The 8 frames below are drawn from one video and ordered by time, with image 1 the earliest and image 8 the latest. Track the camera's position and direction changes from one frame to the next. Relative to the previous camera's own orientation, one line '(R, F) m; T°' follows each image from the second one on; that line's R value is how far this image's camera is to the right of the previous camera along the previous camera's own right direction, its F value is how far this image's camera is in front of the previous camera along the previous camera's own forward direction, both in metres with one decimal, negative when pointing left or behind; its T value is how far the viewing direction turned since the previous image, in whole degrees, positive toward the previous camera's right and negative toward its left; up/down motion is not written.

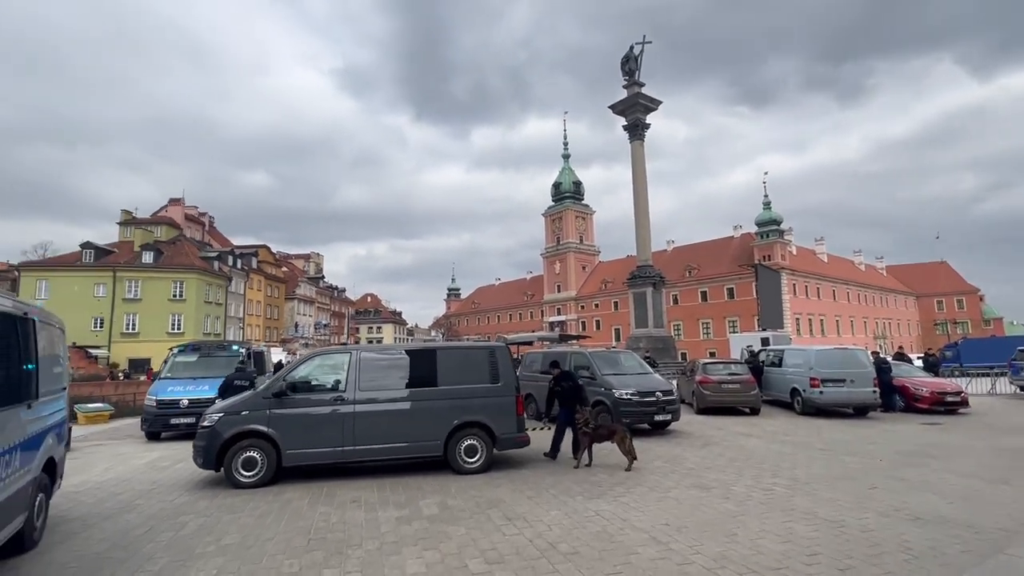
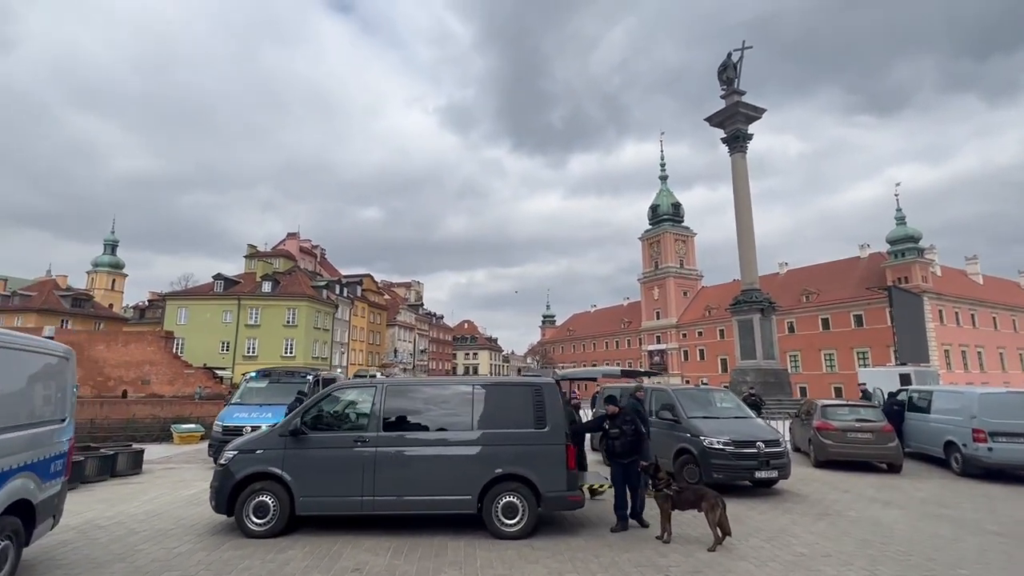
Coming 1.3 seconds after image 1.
(+0.7, +1.5) m; -11°
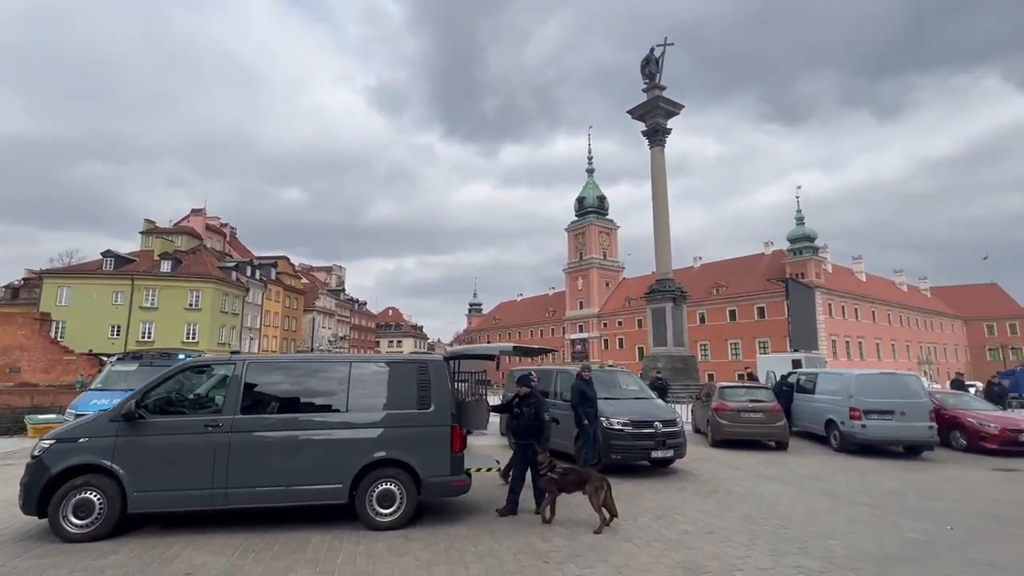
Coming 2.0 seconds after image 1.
(+0.6, +0.5) m; +8°
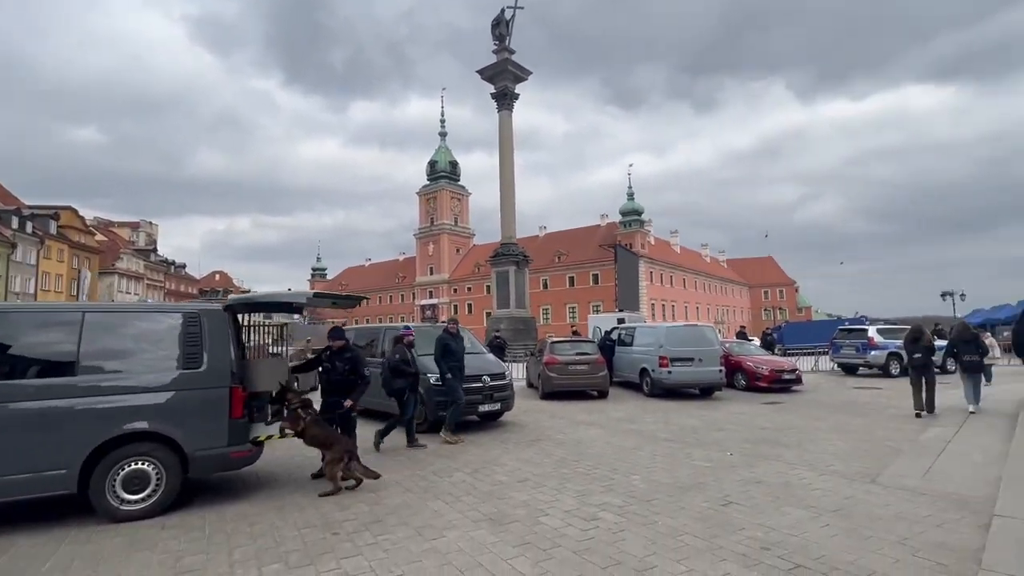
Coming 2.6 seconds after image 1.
(+0.6, +0.6) m; +17°
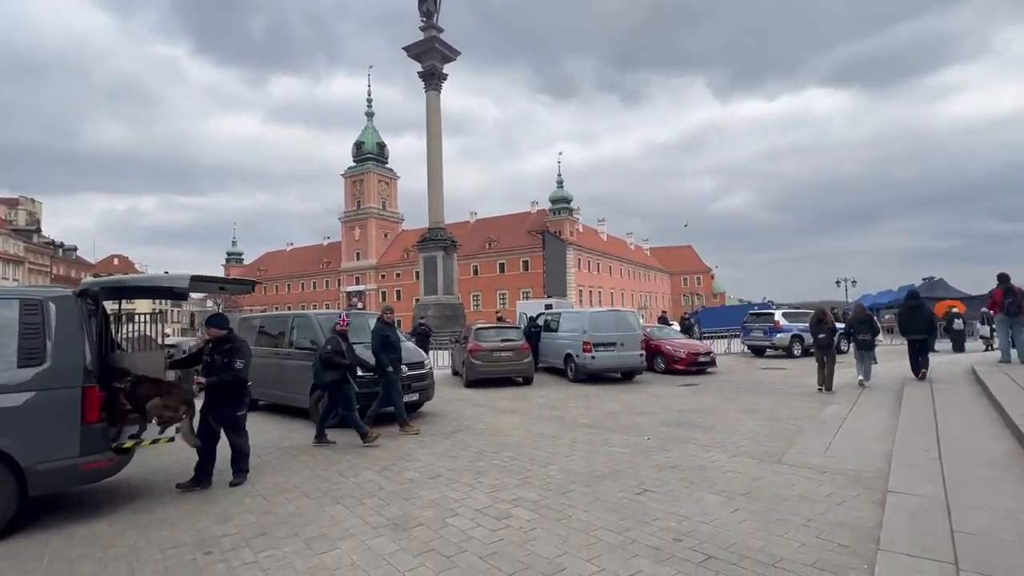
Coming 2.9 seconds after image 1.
(+0.2, +0.4) m; +8°
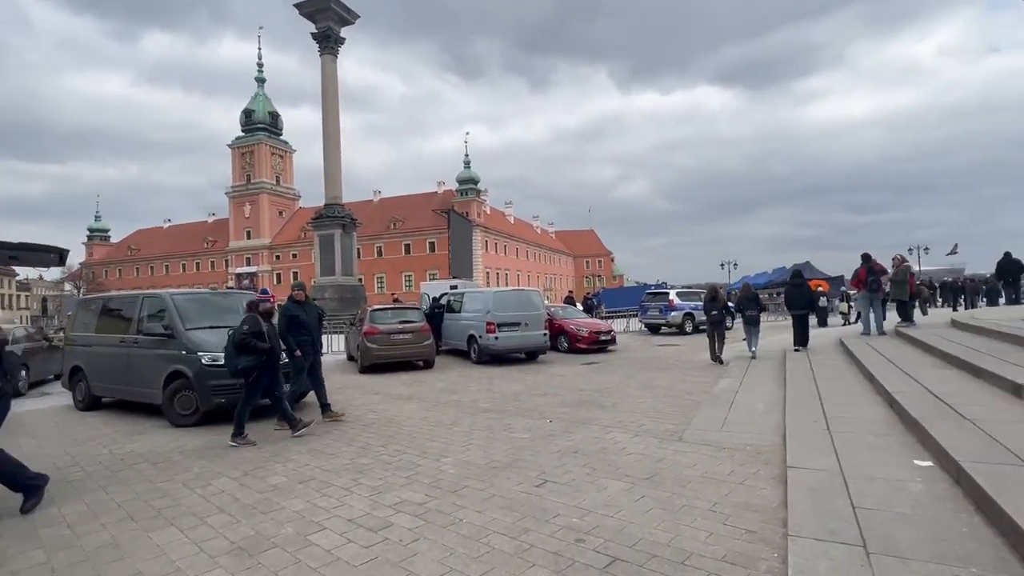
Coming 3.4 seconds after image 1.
(+0.2, +0.7) m; +10°
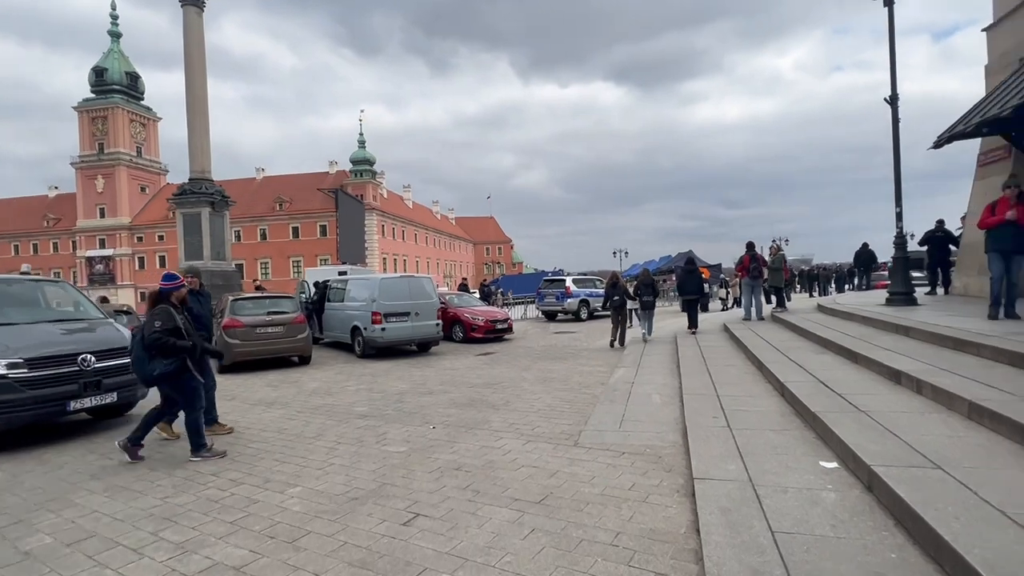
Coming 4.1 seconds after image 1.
(+0.3, +0.9) m; +11°
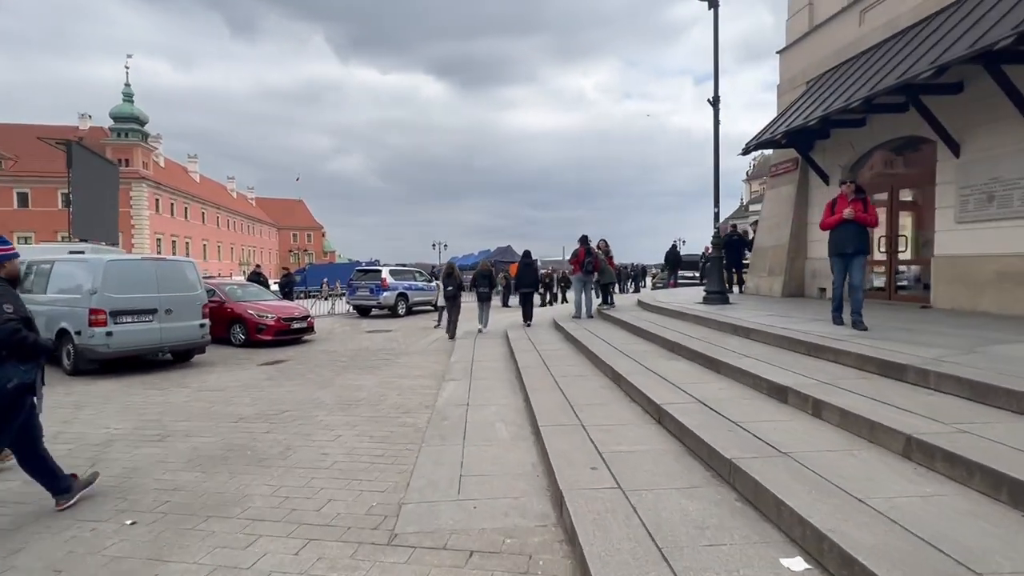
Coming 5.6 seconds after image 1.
(+0.2, +2.1) m; +20°
